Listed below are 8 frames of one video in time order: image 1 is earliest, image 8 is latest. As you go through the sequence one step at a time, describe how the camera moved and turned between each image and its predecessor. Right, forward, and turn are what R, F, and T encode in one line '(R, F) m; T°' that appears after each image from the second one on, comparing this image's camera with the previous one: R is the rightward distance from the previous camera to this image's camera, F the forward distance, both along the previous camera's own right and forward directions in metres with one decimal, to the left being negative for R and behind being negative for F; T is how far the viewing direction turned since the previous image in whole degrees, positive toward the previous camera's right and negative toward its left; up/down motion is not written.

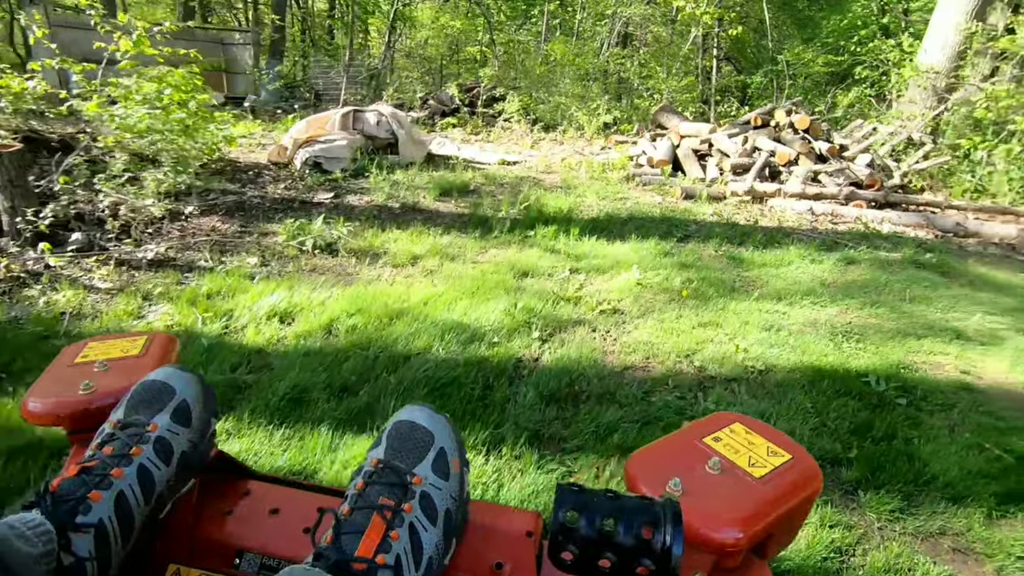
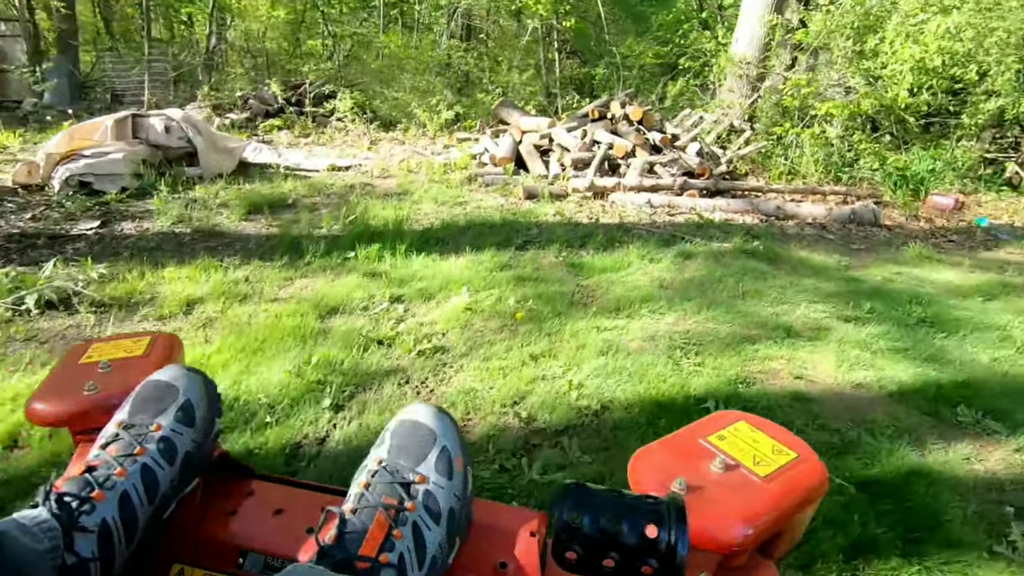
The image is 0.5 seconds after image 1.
(+0.4, +0.5) m; +13°
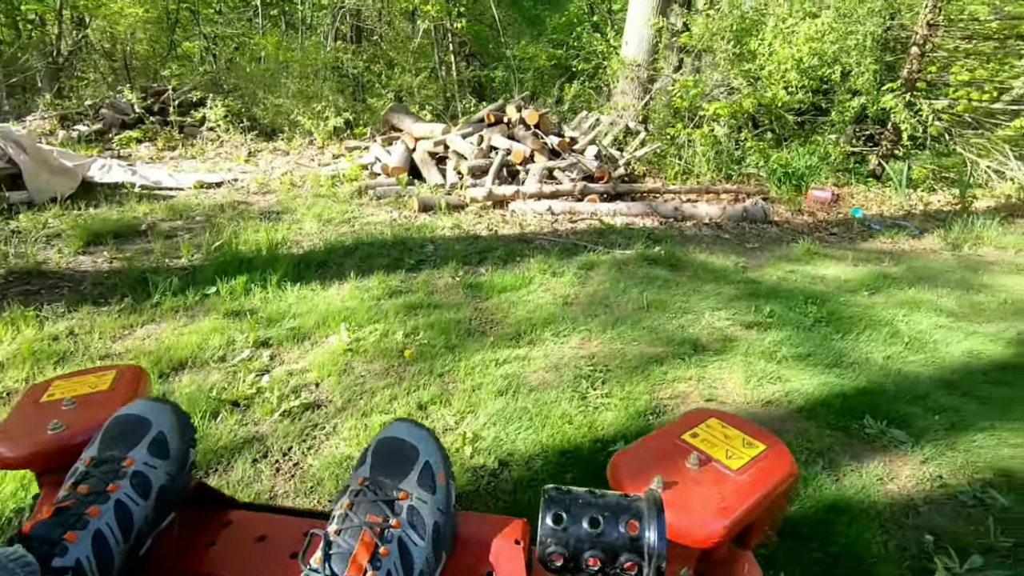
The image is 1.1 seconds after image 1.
(+0.2, +0.3) m; +9°
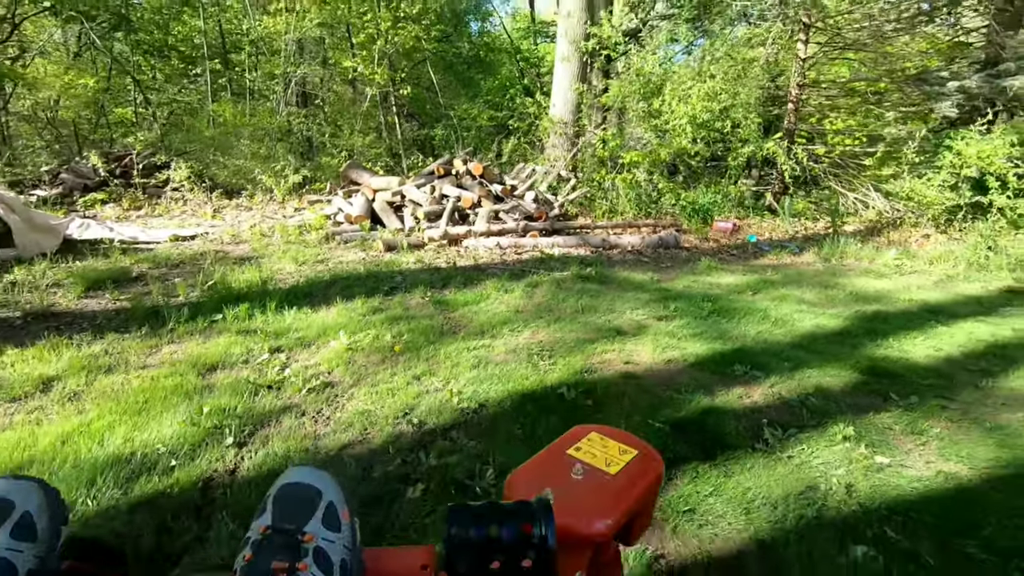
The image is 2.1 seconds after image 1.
(-0.1, -0.8) m; +6°
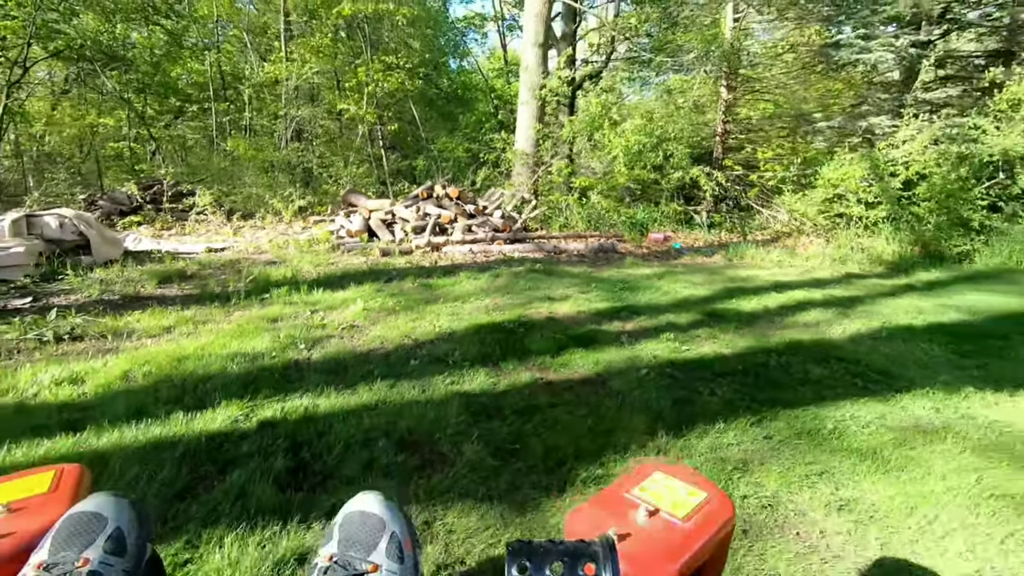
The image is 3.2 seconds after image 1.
(+0.2, -1.6) m; +2°
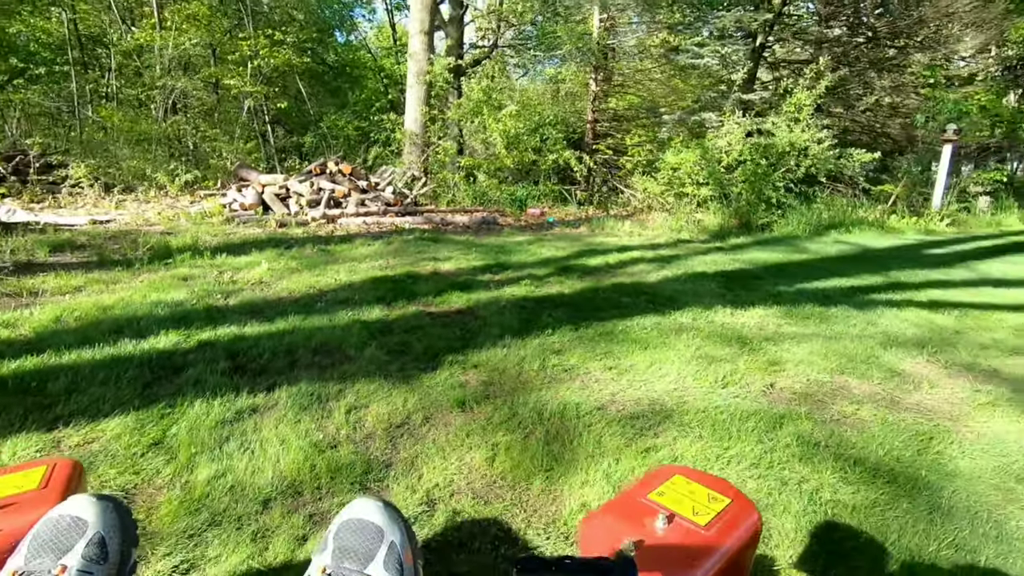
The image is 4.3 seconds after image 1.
(+0.1, -1.0) m; +11°
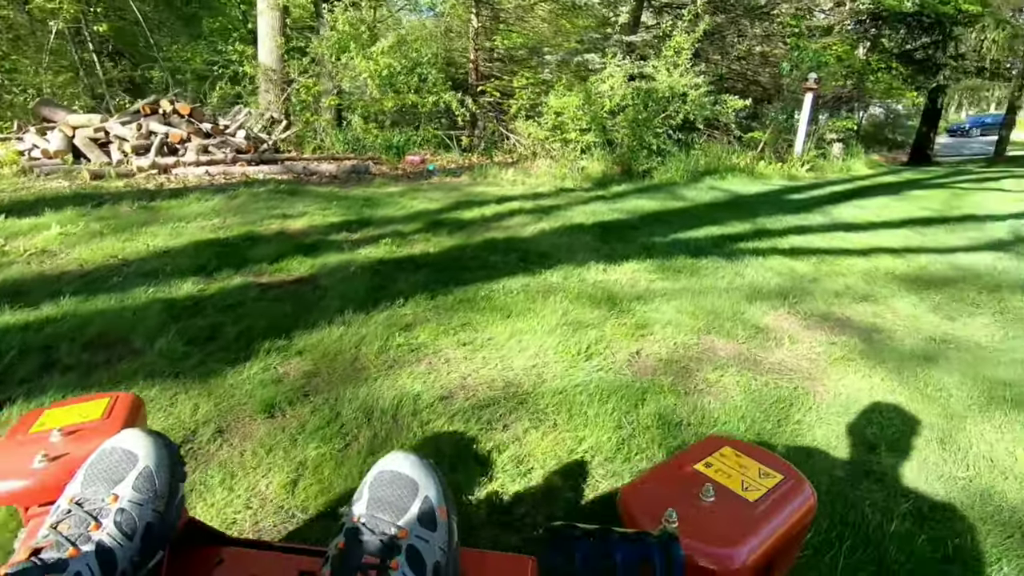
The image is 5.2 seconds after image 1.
(+0.3, +0.4) m; +10°
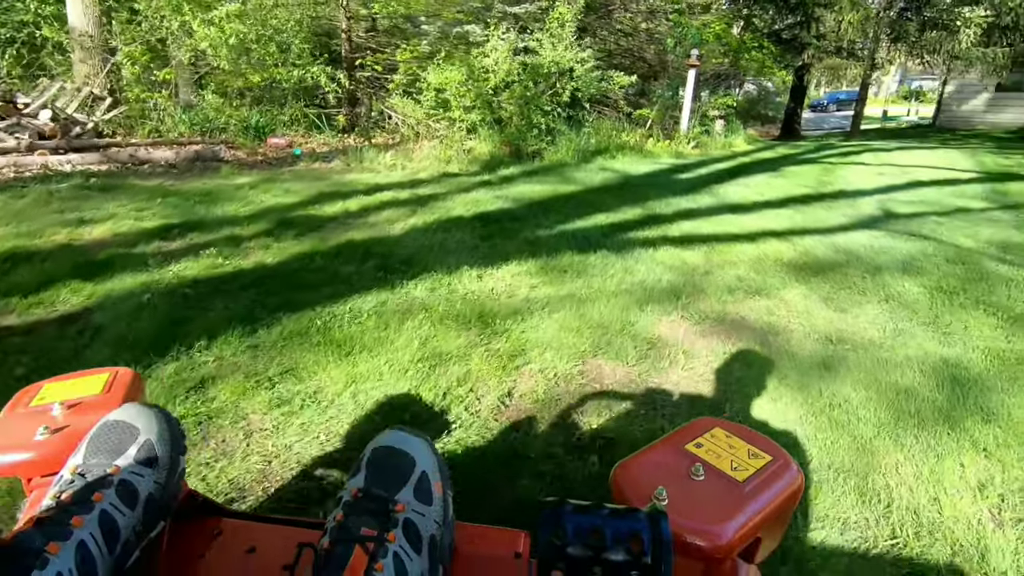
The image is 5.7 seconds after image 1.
(+0.3, +0.6) m; +10°
